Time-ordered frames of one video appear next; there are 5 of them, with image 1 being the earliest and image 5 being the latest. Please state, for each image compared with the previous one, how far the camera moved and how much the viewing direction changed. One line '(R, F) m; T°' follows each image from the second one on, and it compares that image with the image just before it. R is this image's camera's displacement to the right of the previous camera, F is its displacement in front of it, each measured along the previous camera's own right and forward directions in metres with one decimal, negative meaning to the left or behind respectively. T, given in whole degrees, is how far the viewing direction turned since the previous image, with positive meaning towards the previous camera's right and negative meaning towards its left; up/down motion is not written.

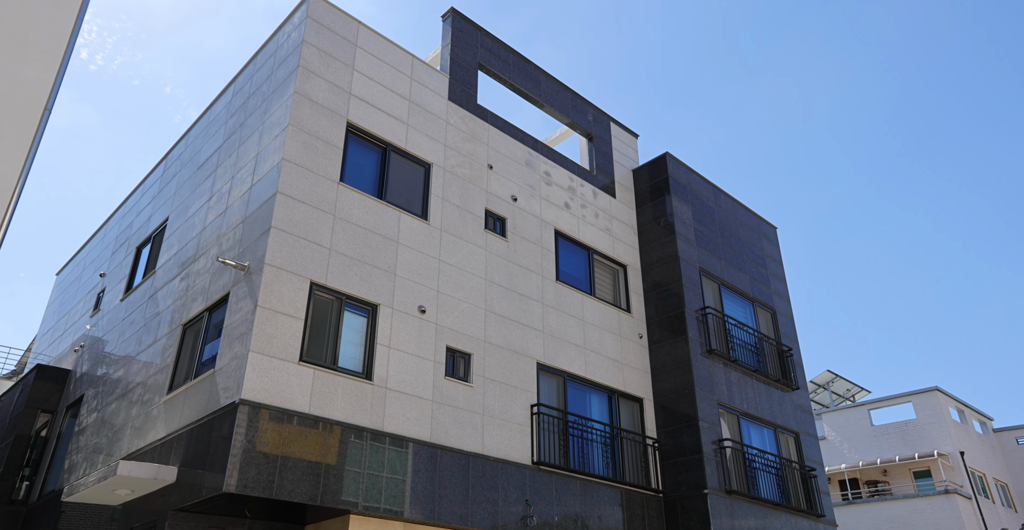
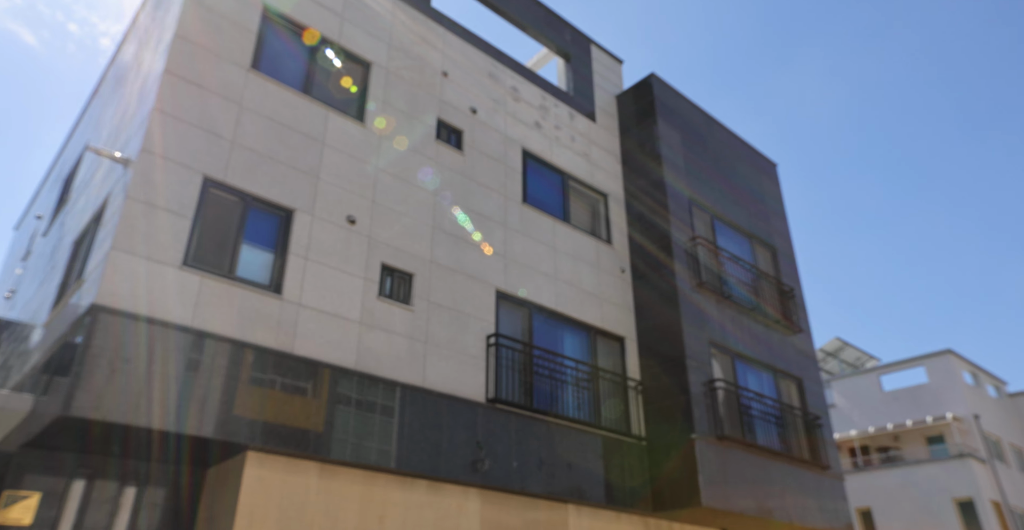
(+0.8, +1.8) m; -1°
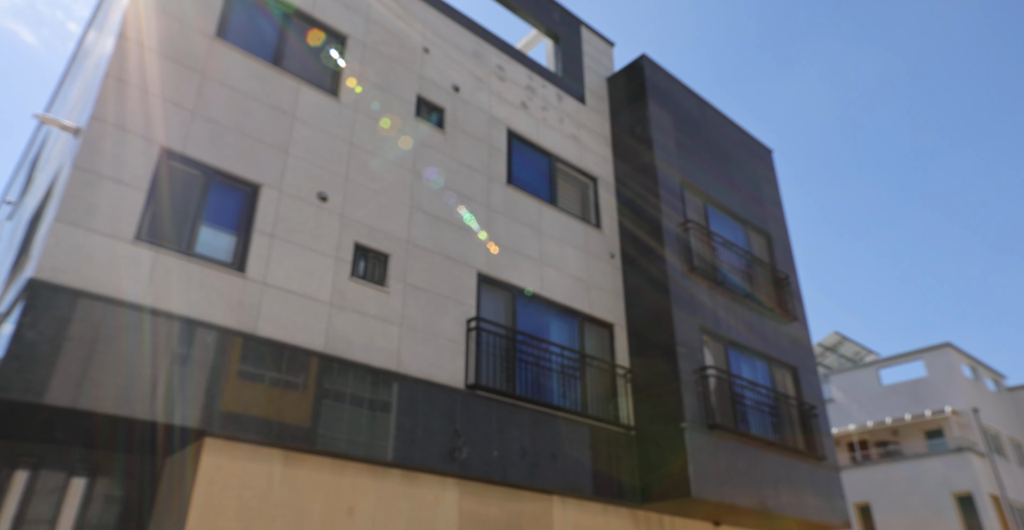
(+0.2, +0.5) m; 0°
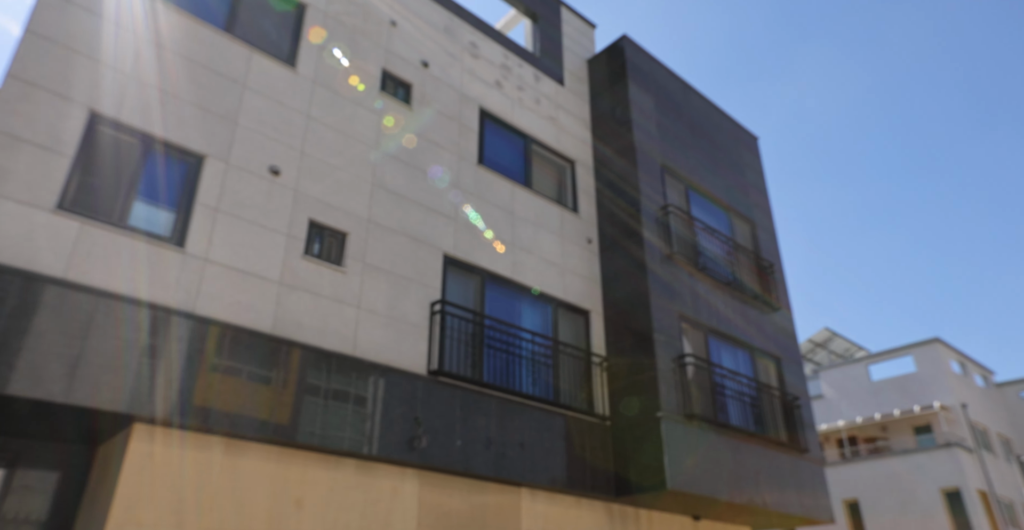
(+0.3, +0.5) m; +1°
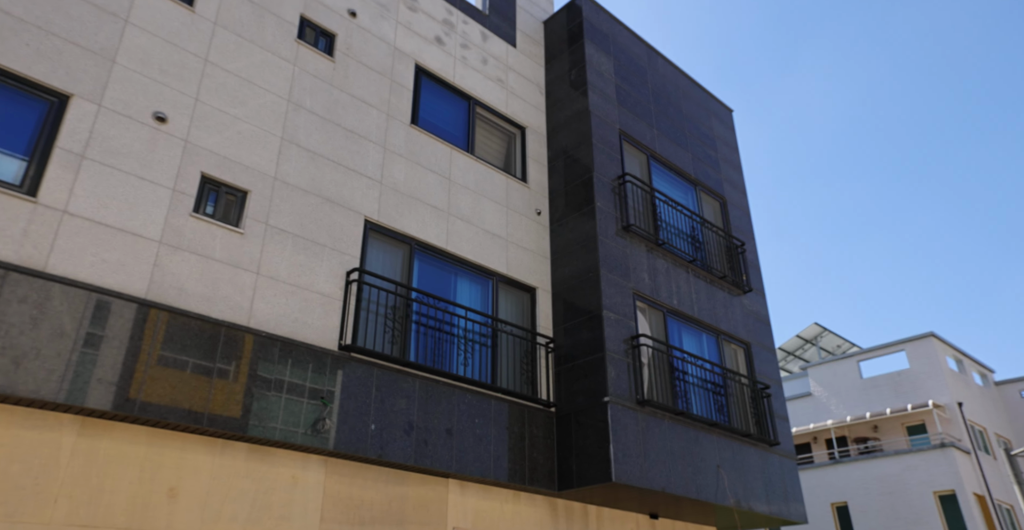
(+0.8, +1.1) m; 0°
